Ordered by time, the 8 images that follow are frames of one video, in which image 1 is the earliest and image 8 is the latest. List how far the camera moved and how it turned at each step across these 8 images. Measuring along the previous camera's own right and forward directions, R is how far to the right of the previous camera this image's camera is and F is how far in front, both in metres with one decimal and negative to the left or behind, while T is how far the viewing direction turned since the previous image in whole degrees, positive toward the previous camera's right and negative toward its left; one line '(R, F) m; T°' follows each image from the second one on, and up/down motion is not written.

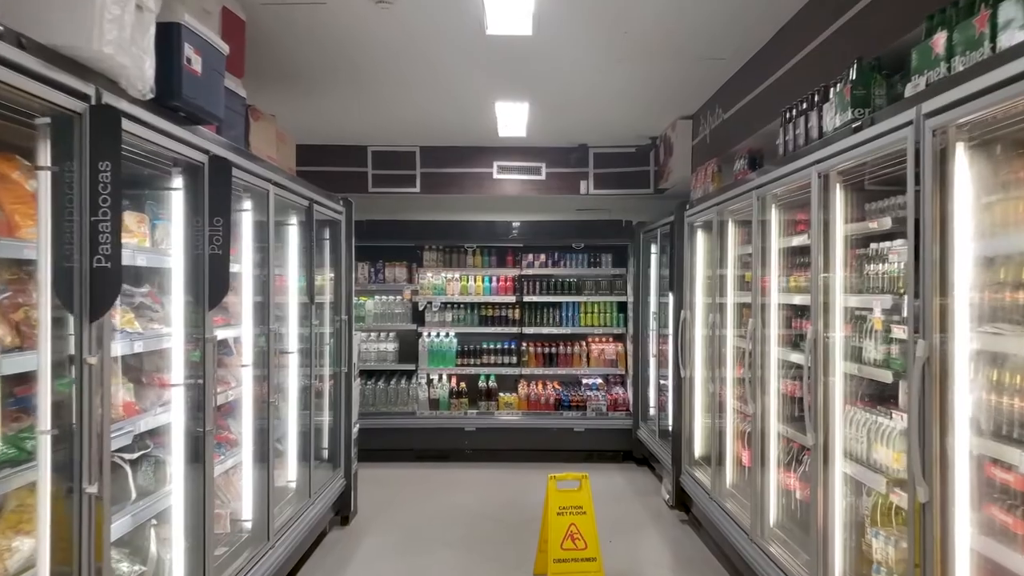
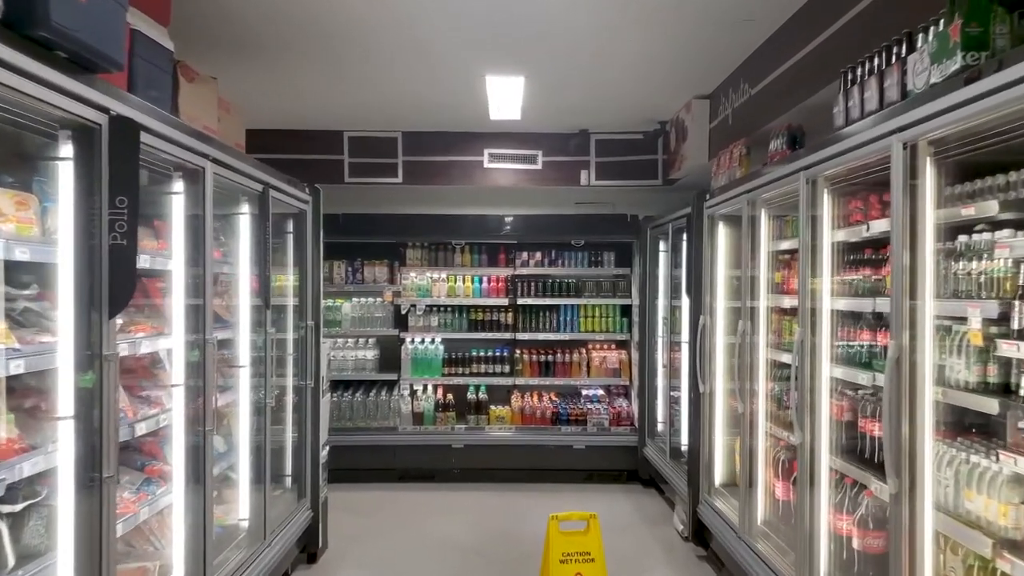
(0.0, +0.6) m; +1°
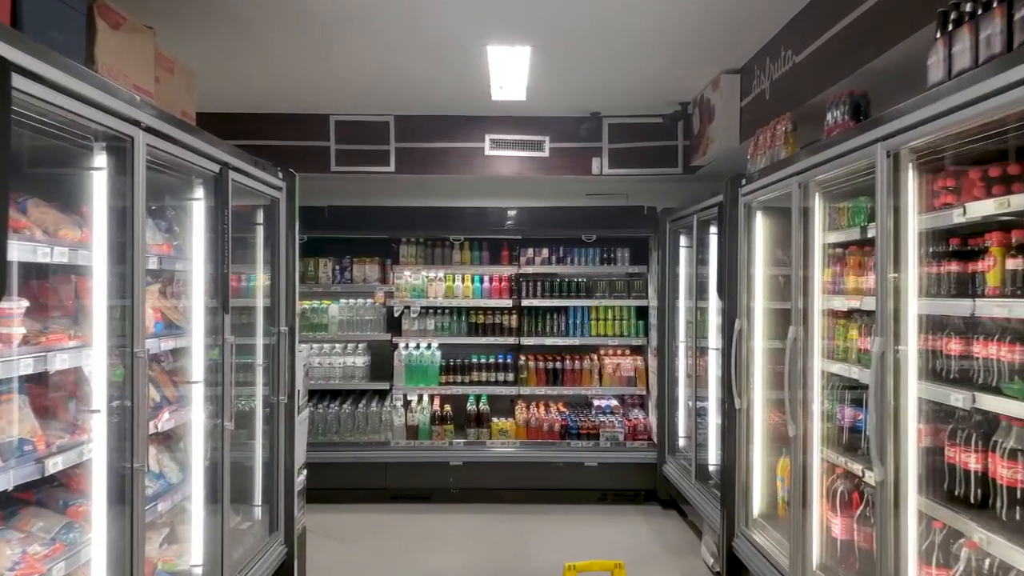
(0.0, +0.5) m; 0°
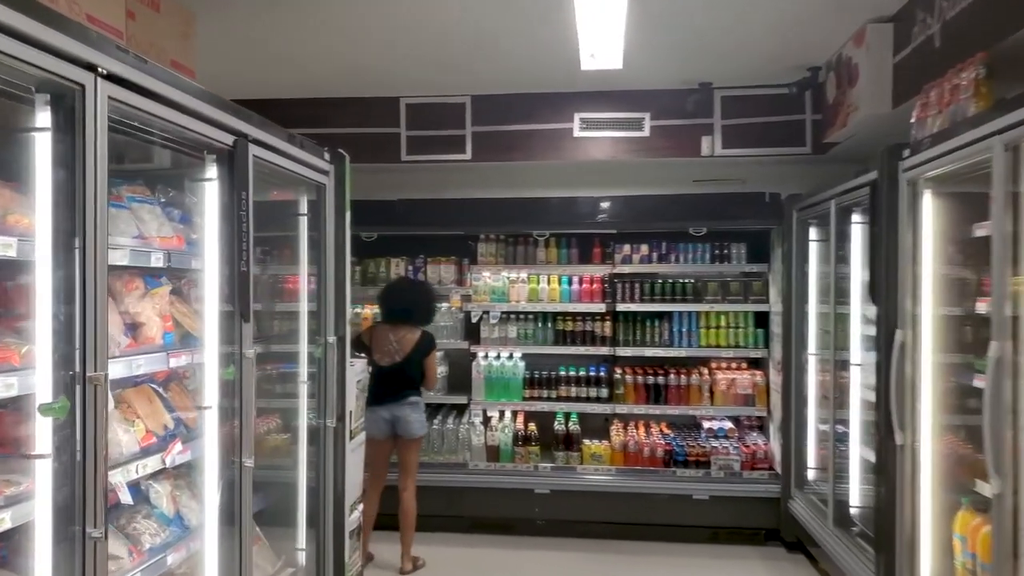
(0.0, +0.6) m; -6°
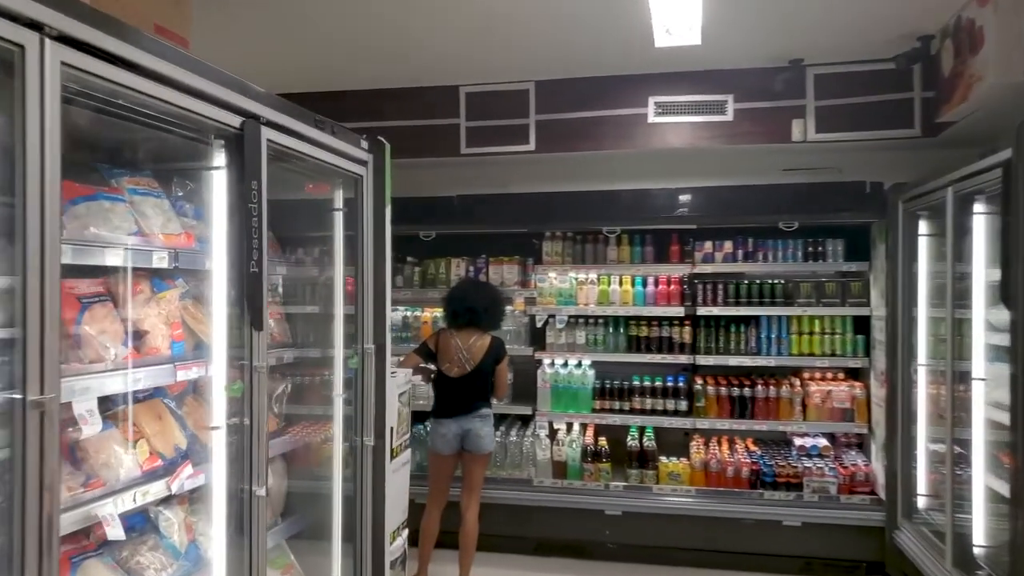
(+0.1, +0.3) m; -6°
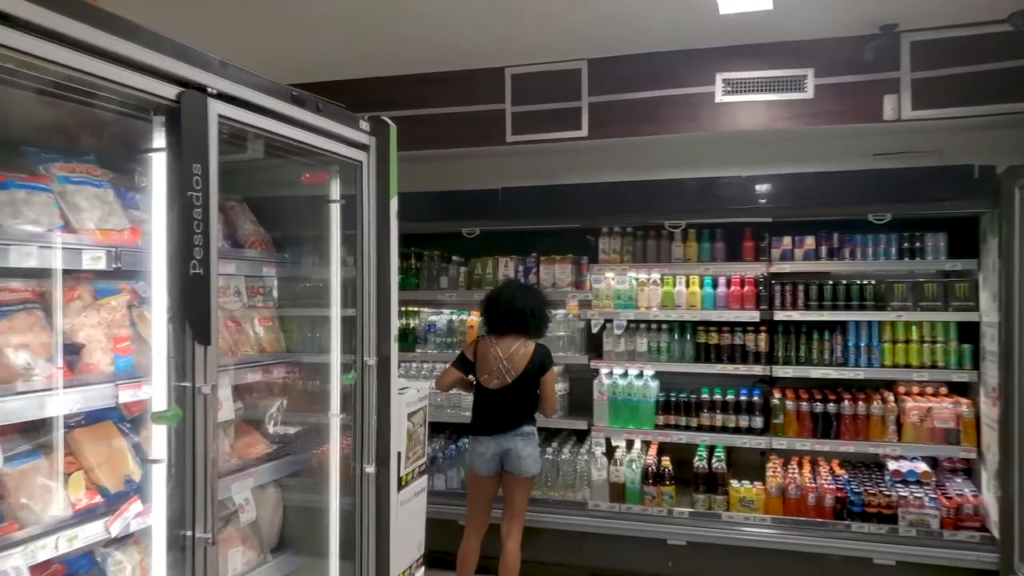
(+0.2, +0.4) m; -6°
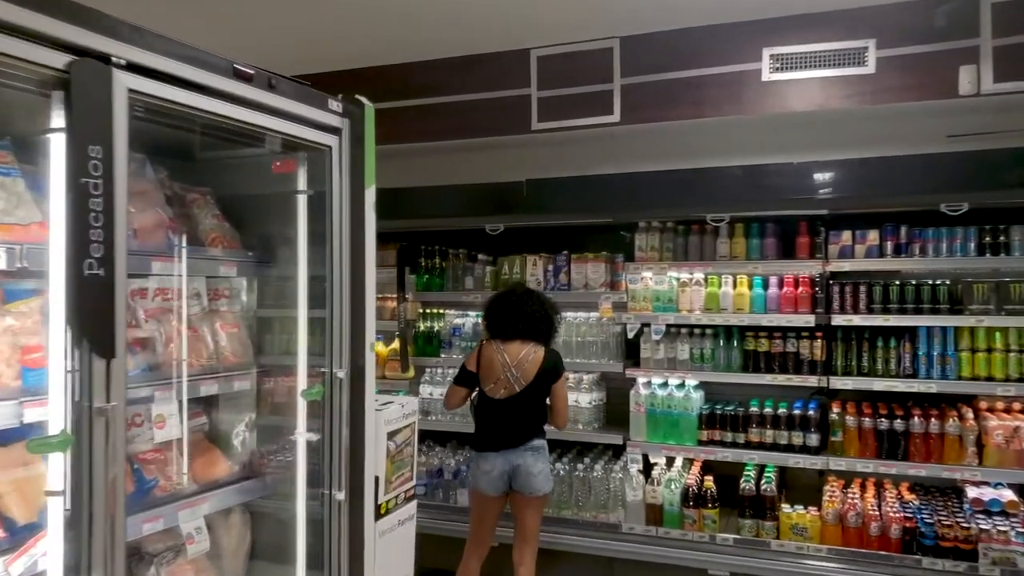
(+0.2, +0.3) m; -5°
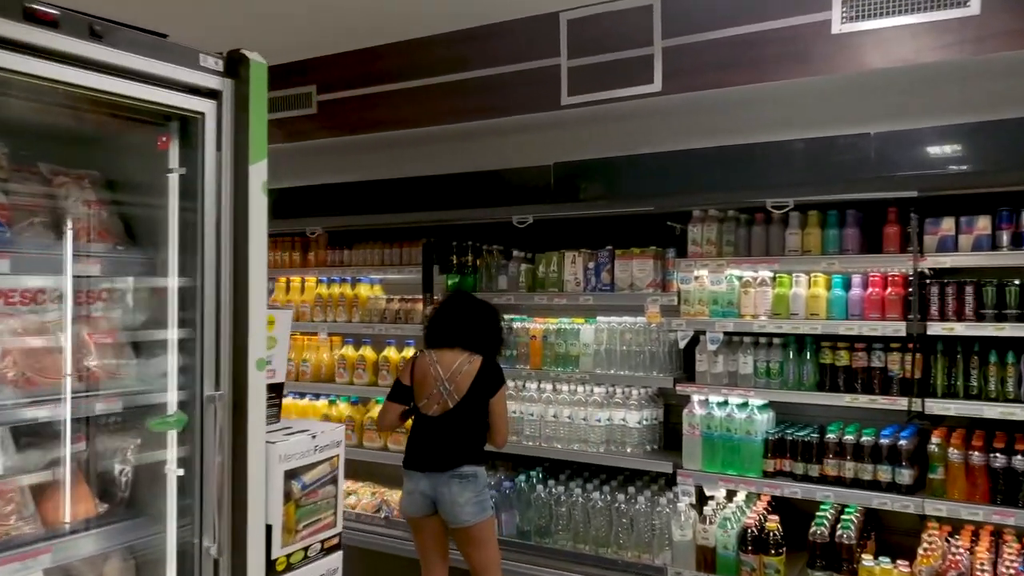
(+0.4, +0.5) m; -9°
